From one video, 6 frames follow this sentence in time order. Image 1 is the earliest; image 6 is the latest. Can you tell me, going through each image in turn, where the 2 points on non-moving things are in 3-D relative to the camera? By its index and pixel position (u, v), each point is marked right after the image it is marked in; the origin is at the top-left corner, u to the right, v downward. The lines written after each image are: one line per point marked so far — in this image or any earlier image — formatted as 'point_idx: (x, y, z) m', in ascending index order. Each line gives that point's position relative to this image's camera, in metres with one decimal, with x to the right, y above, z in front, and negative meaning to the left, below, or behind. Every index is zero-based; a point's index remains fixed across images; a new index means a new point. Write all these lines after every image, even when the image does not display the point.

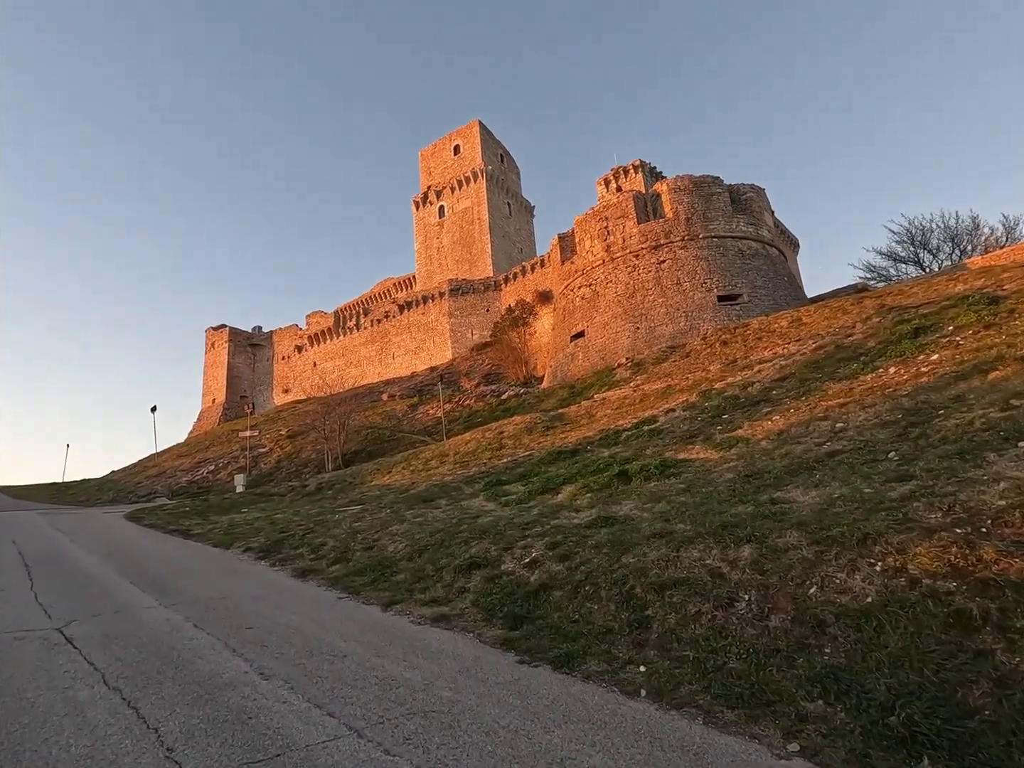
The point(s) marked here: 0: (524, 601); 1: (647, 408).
0: (+0.1, -2.0, +4.8) m
1: (+3.4, -0.6, +13.5) m
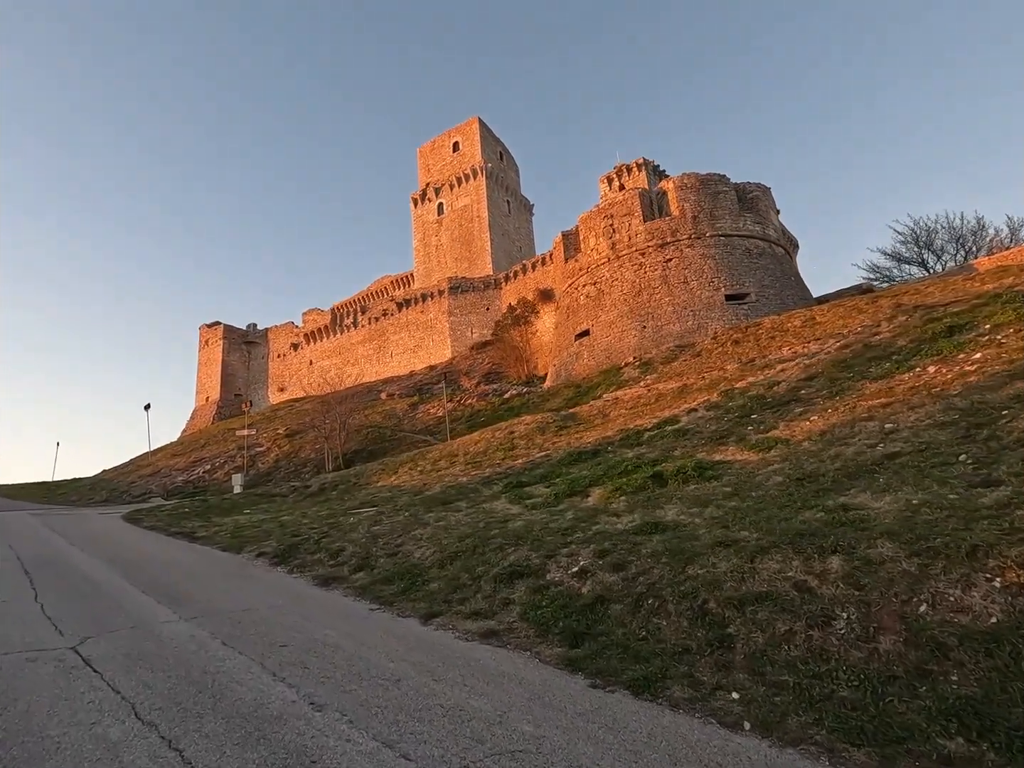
0: (+0.6, -1.9, +4.4) m
1: (+3.8, -0.6, +13.2) m
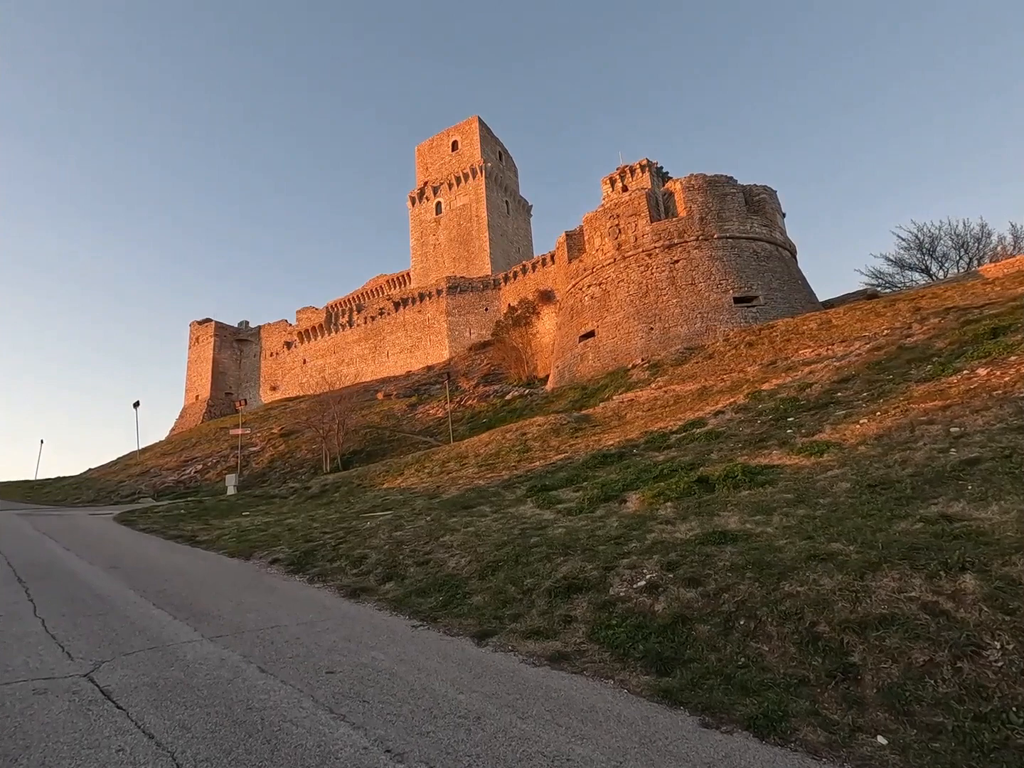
0: (+1.1, -1.9, +4.0) m
1: (+4.2, -0.6, +12.8) m
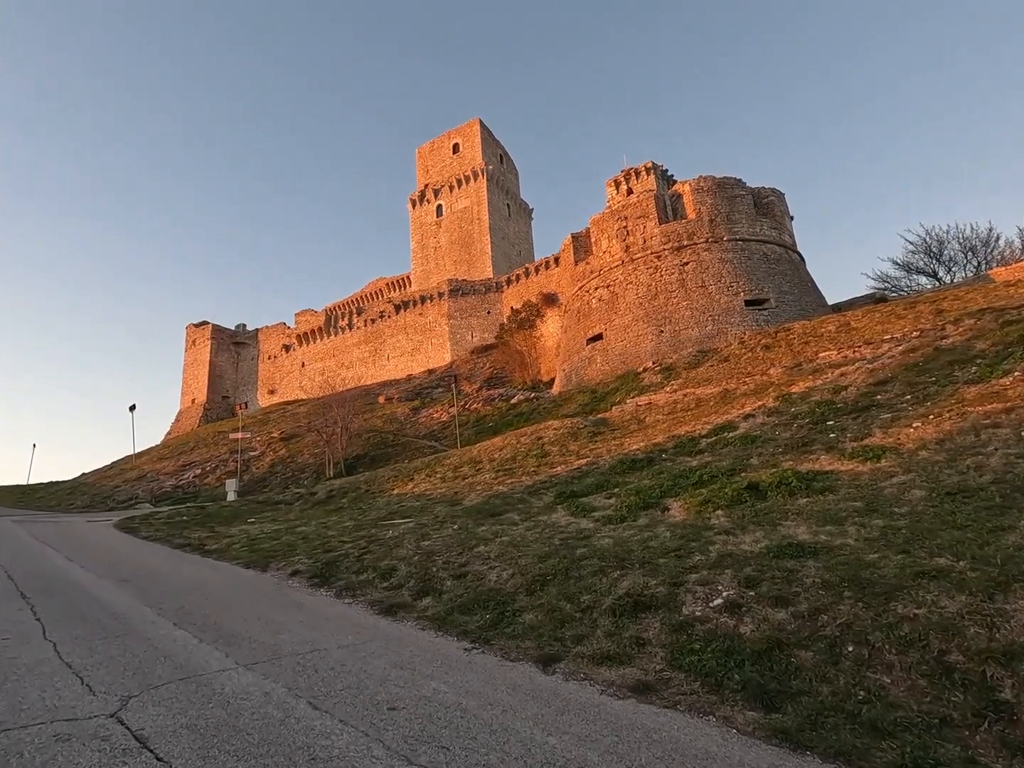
0: (+1.6, -1.9, +3.5) m
1: (+4.6, -0.7, +12.4) m
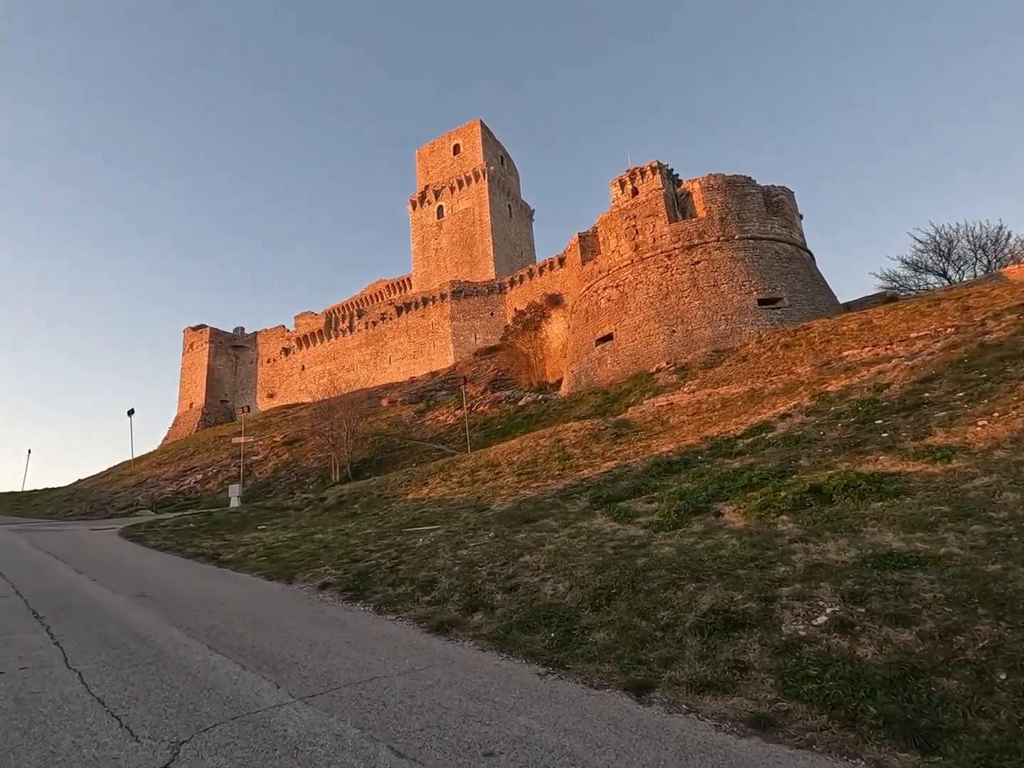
0: (+2.2, -1.8, +3.1) m
1: (+5.1, -0.7, +12.0) m
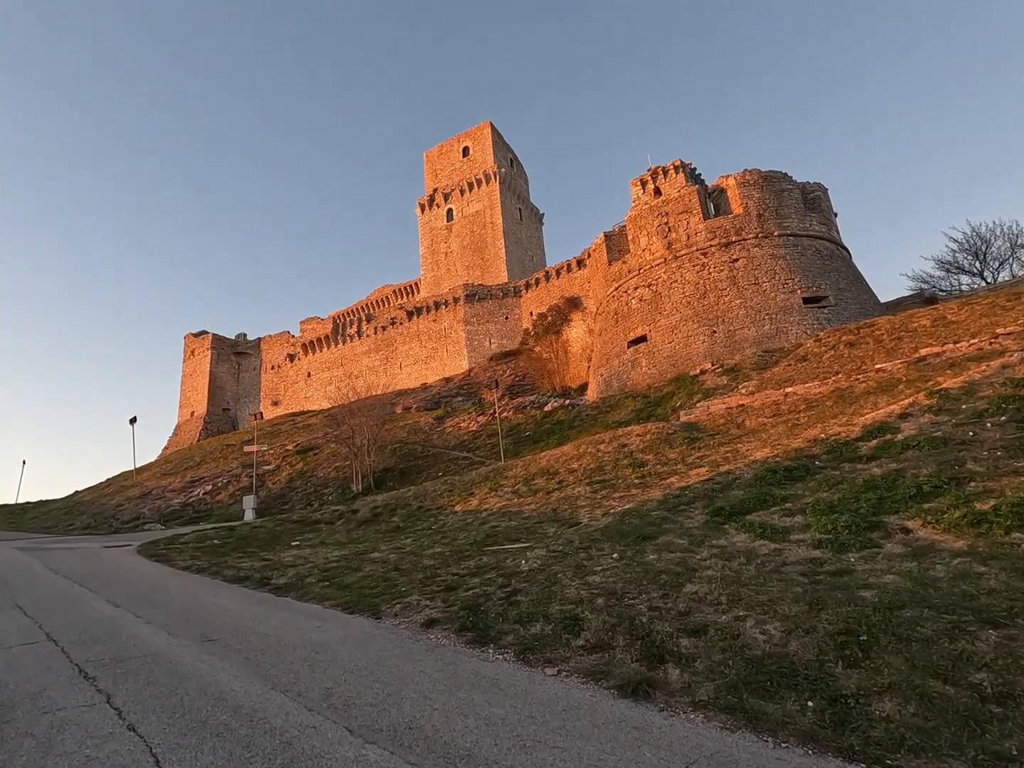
0: (+3.8, -1.6, +1.9) m
1: (+6.6, -0.6, +10.8) m
